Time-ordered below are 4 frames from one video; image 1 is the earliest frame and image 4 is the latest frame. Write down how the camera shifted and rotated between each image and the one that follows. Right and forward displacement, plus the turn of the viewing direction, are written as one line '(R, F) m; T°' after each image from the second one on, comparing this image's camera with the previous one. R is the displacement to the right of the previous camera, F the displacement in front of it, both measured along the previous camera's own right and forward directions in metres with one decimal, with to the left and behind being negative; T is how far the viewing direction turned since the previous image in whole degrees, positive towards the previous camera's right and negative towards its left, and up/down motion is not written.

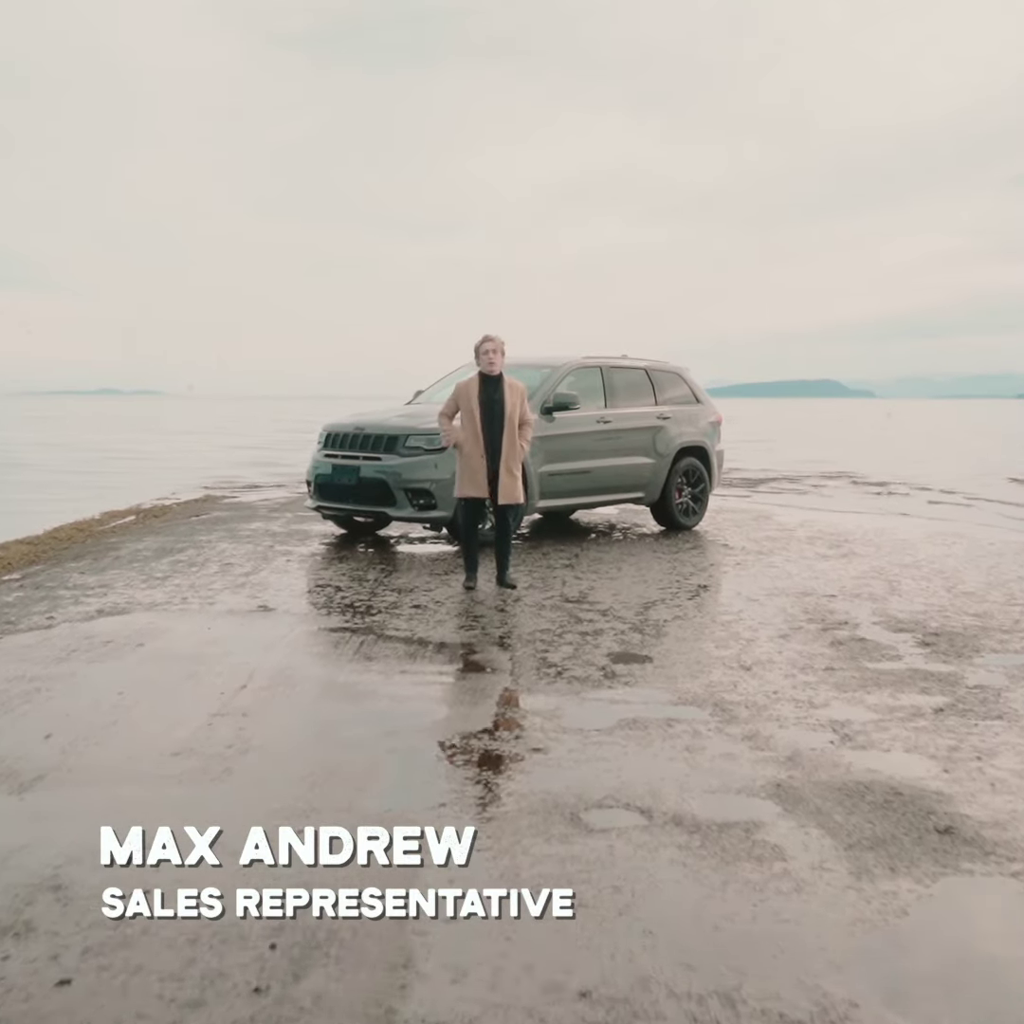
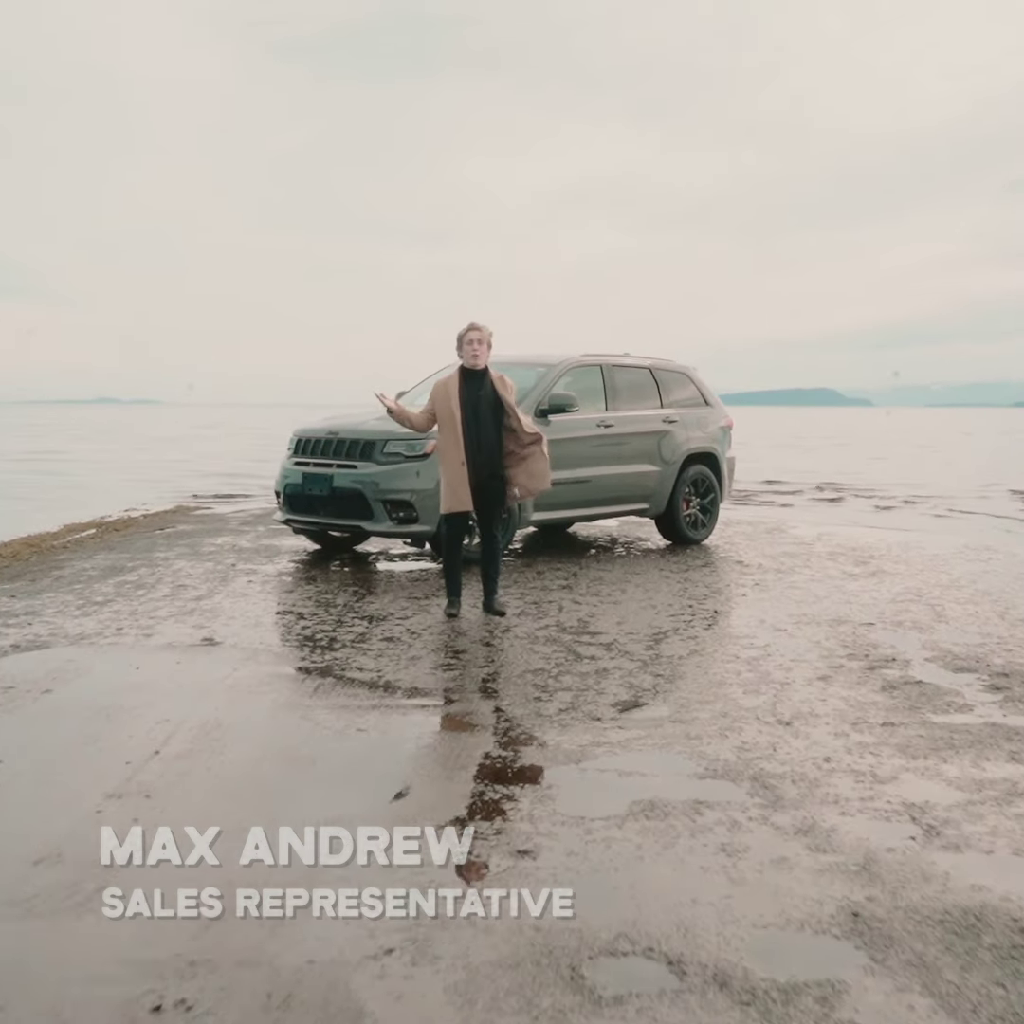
(0.0, +1.2) m; 0°
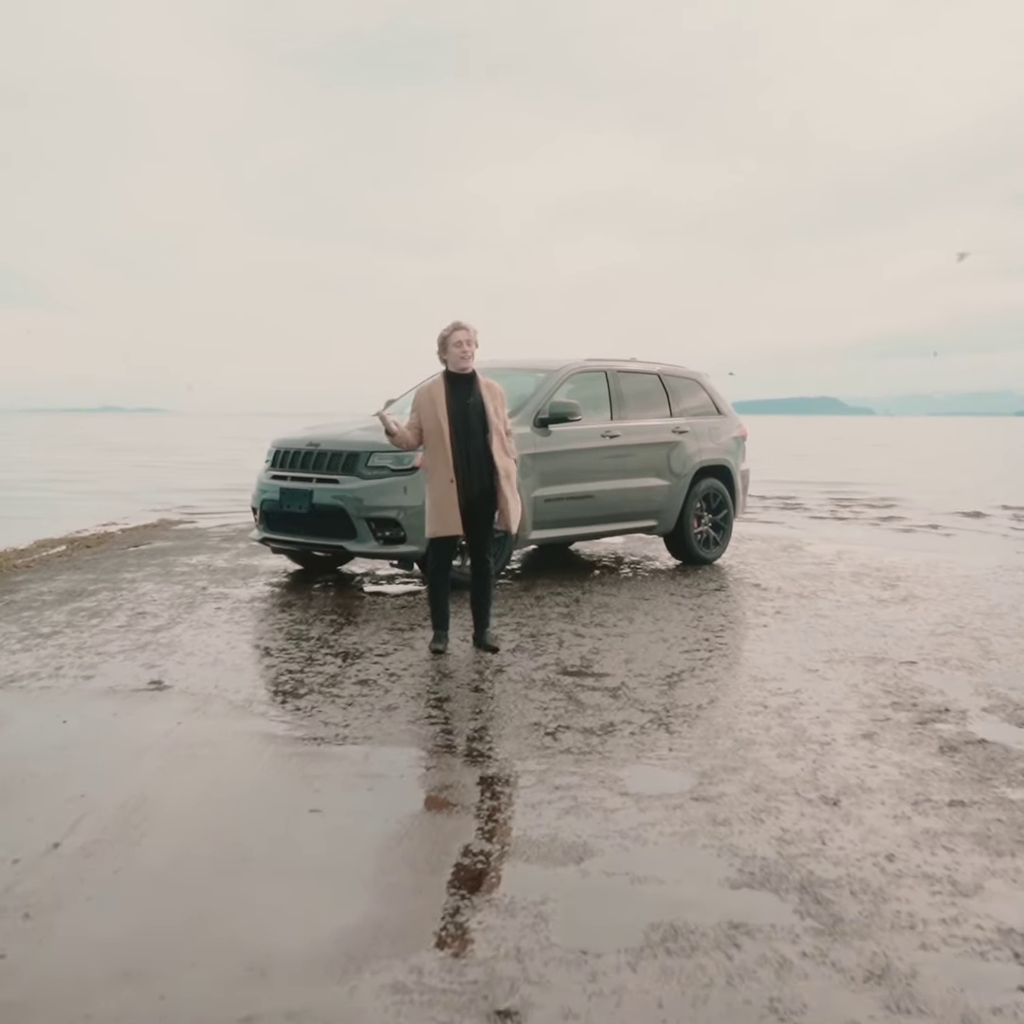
(0.0, +0.9) m; 0°
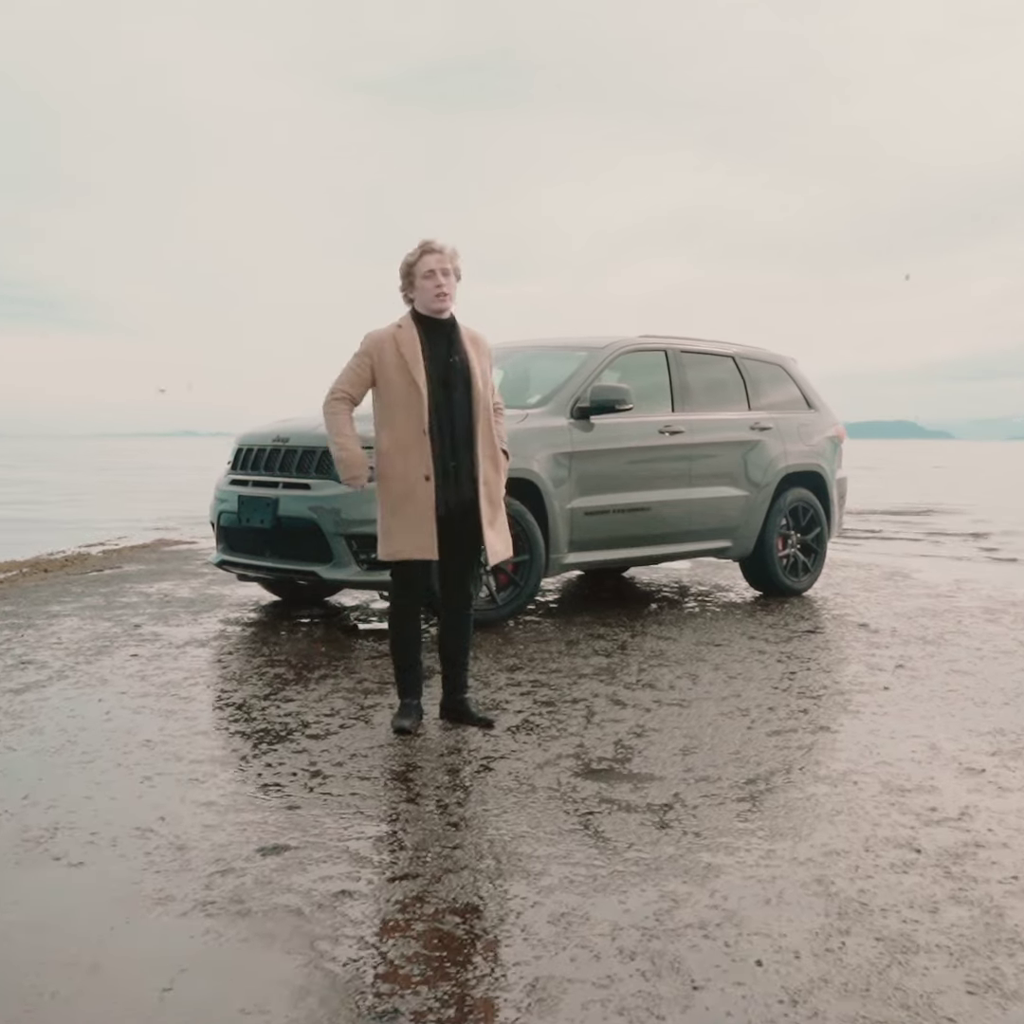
(+0.2, +2.3) m; -3°
